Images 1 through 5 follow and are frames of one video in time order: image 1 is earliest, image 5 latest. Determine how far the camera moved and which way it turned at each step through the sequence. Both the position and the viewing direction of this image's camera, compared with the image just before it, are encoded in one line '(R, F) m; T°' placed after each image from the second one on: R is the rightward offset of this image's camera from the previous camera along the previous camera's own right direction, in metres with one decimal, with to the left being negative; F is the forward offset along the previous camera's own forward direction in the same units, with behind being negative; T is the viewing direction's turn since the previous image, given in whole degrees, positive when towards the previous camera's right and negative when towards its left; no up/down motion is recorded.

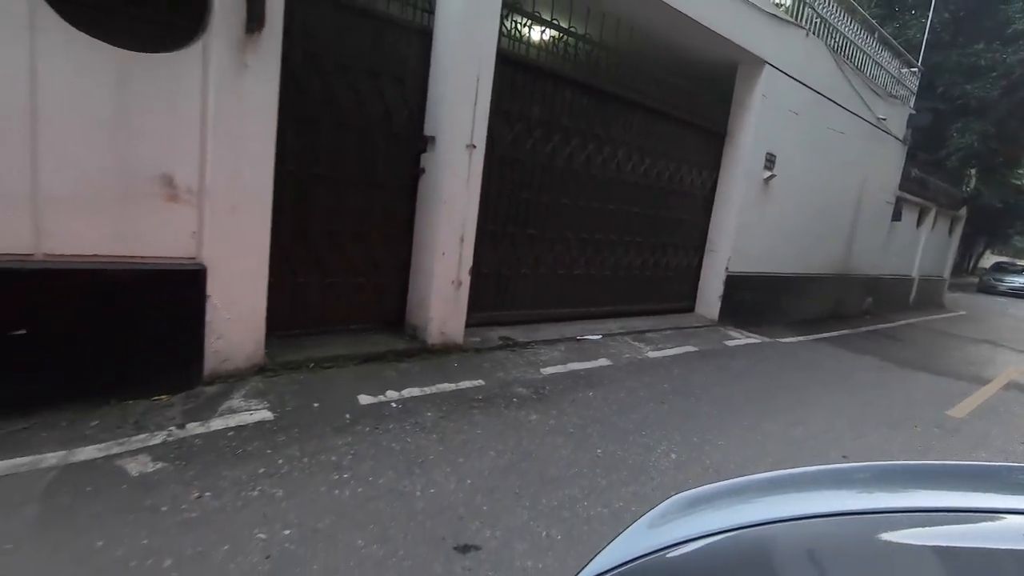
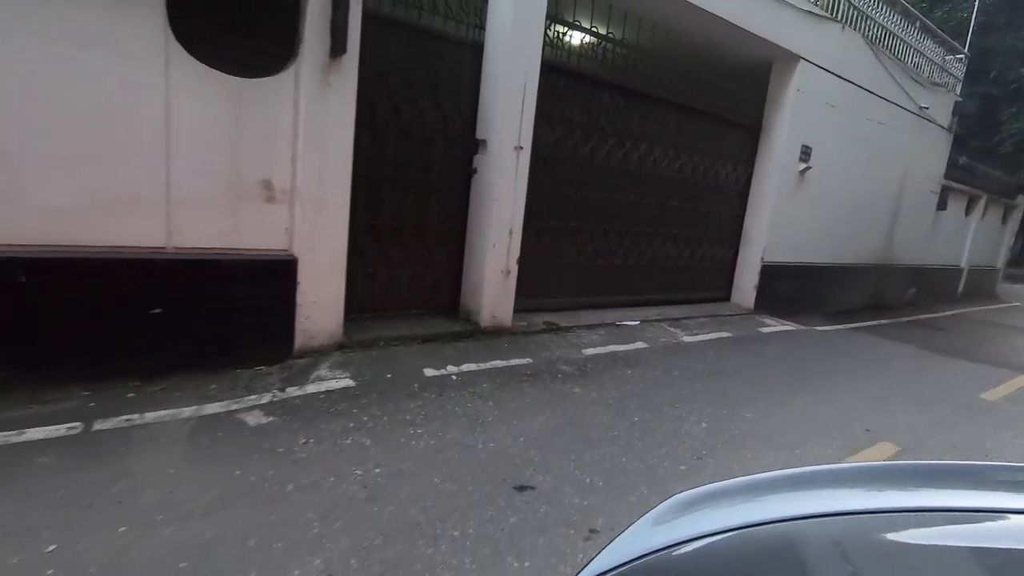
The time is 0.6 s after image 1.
(-0.1, -0.5) m; -4°
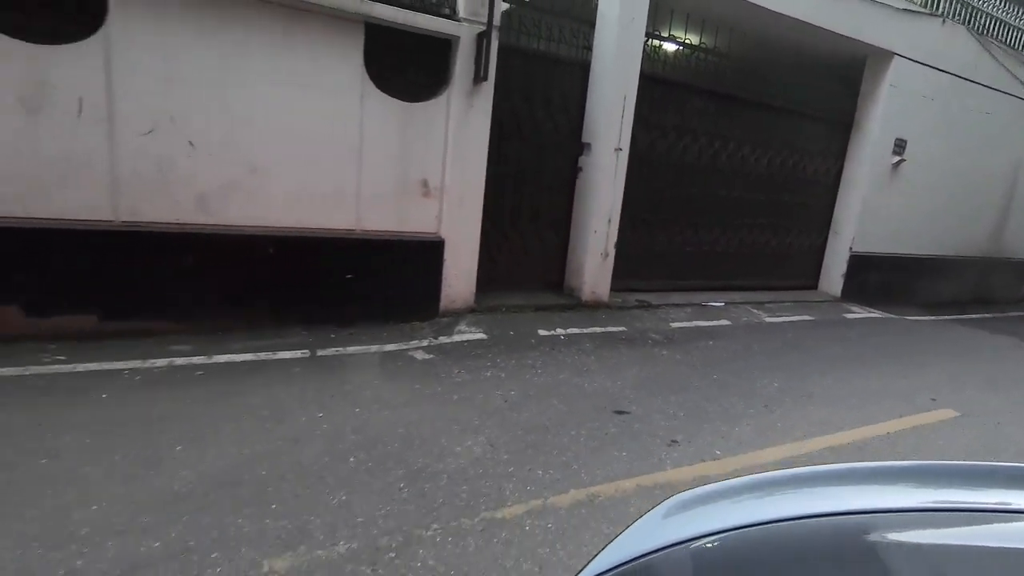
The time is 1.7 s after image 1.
(-0.1, -1.0) m; -9°
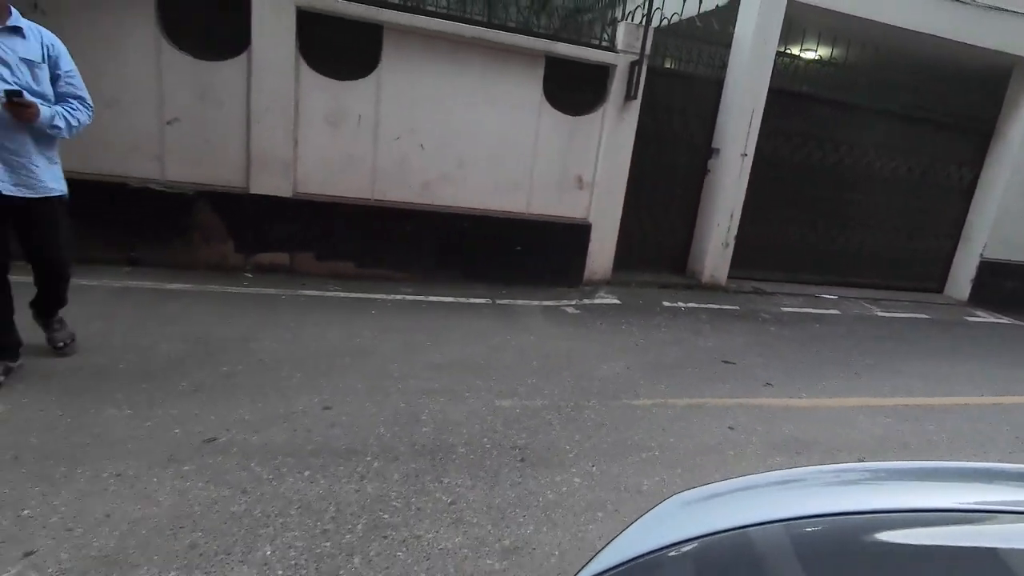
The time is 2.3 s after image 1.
(-0.2, -1.4) m; -12°
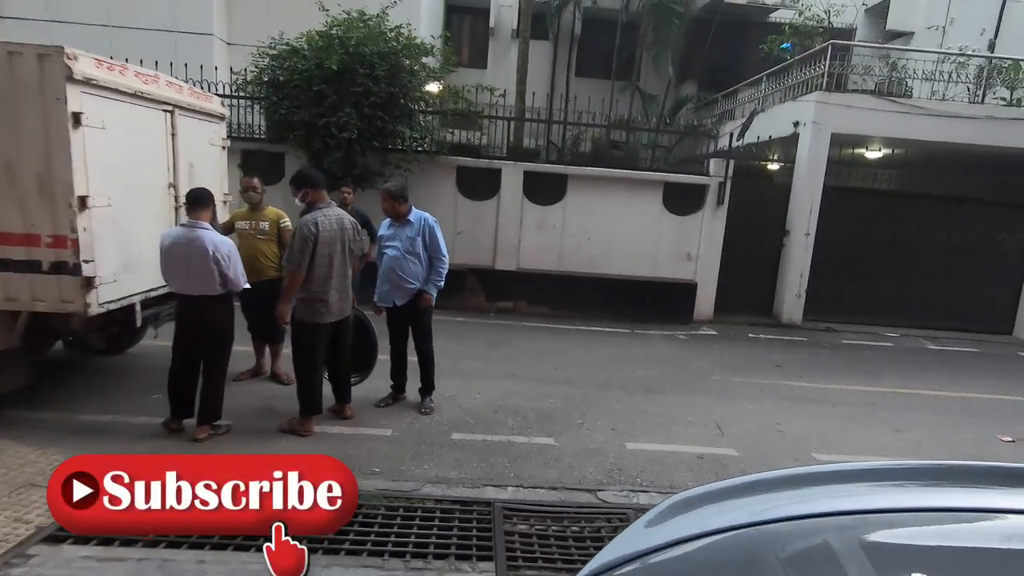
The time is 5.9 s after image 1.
(+0.1, -4.1) m; -14°
